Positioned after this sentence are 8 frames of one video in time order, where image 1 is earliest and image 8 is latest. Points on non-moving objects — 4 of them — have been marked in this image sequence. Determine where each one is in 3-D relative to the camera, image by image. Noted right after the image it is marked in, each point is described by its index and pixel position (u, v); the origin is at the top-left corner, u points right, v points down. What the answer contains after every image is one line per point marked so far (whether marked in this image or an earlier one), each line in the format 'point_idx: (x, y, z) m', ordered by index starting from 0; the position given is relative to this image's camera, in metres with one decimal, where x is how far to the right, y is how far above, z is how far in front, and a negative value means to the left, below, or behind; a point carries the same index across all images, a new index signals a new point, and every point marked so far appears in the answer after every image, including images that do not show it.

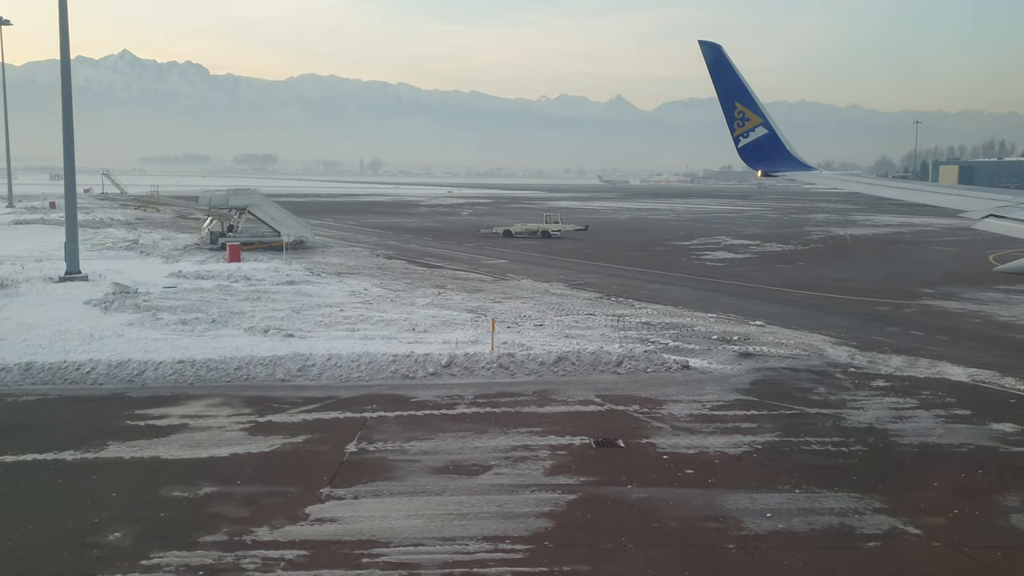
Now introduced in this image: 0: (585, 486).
0: (+0.8, -2.2, +10.1) m
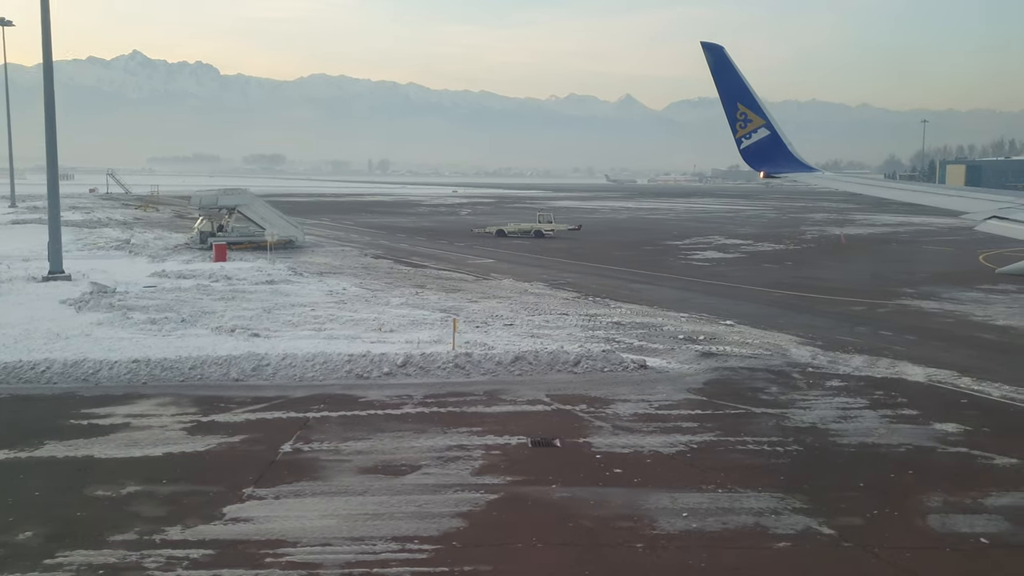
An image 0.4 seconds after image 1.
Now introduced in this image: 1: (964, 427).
0: (0.0, -2.2, +10.1) m
1: (+6.4, -2.0, +12.8) m
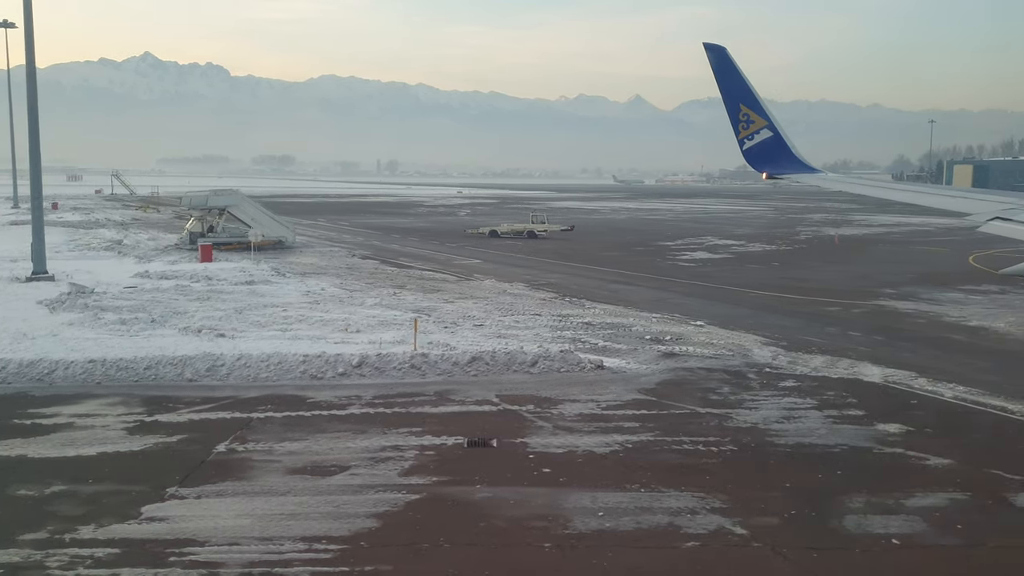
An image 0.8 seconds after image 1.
0: (-0.9, -2.2, +10.1) m
1: (+5.5, -2.0, +12.8) m
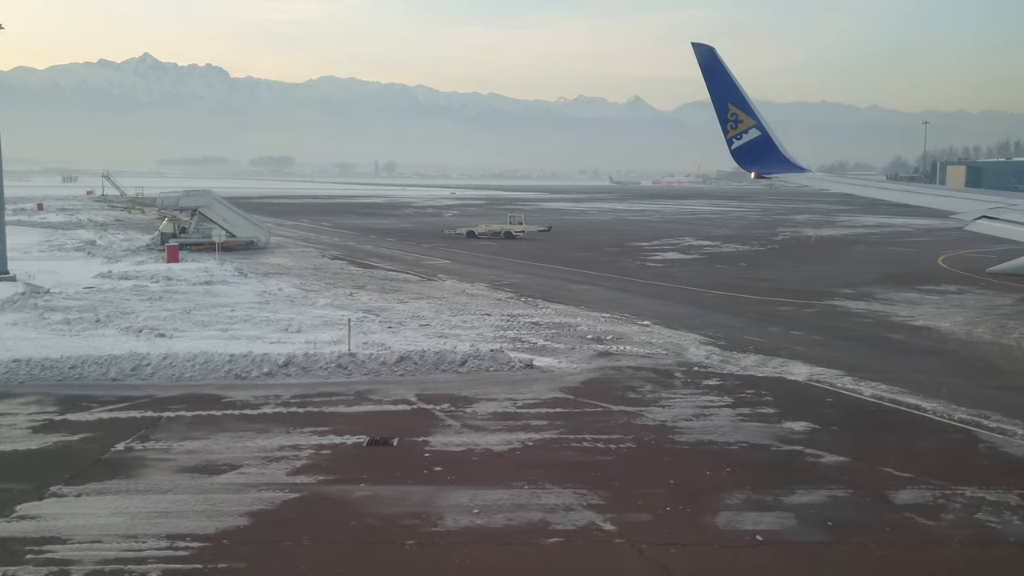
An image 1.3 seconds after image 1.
0: (-2.2, -2.2, +10.1) m
1: (+4.2, -1.9, +12.8) m
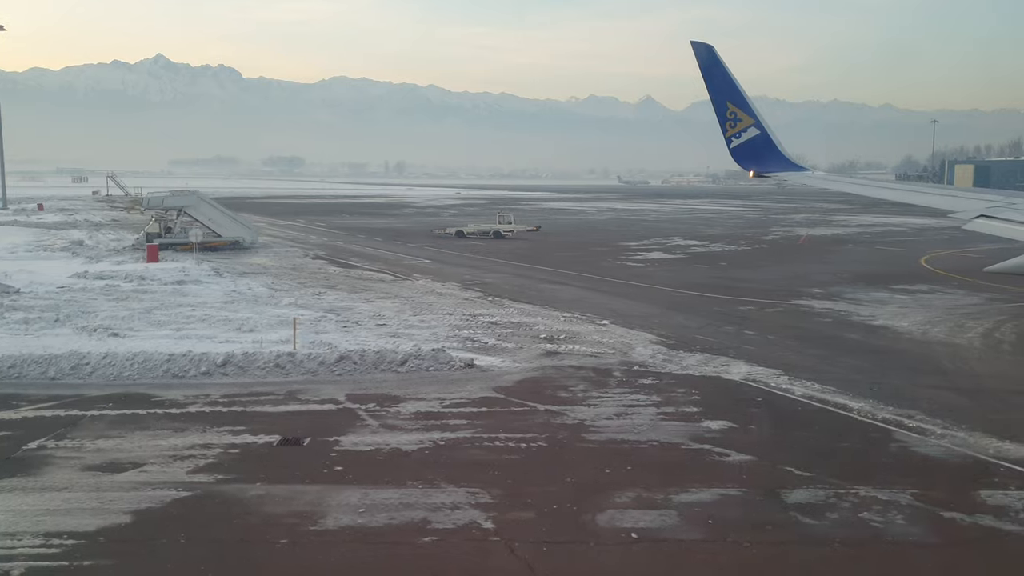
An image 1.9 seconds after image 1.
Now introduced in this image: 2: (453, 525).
0: (-3.3, -2.2, +10.1) m
1: (+3.1, -1.9, +12.8) m
2: (-0.6, -2.3, +8.9) m
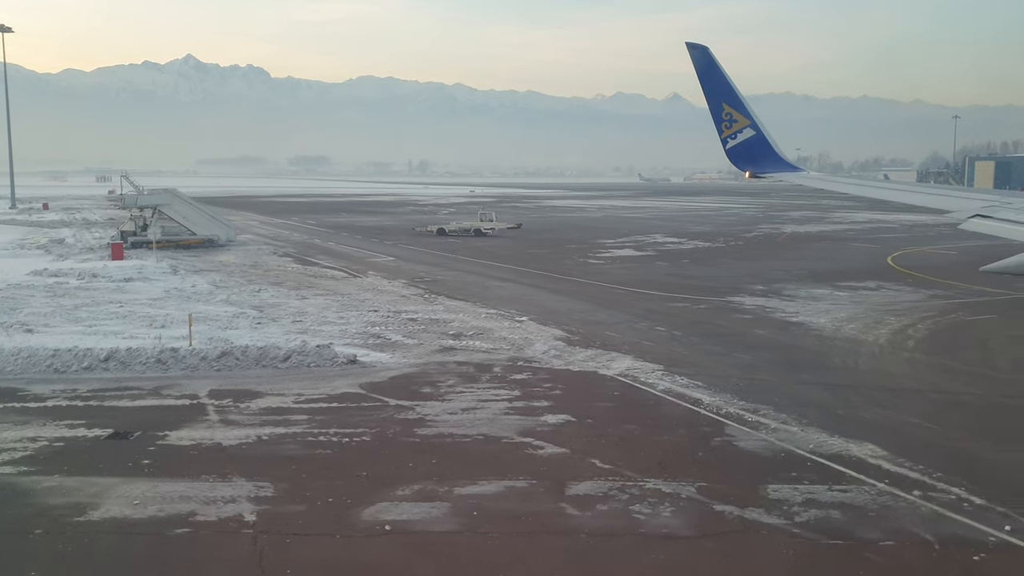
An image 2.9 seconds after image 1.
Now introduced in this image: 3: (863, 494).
0: (-5.7, -2.1, +10.3) m
1: (+0.8, -1.9, +12.9) m
2: (-2.9, -2.3, +9.0) m
3: (+3.8, -2.2, +9.9) m
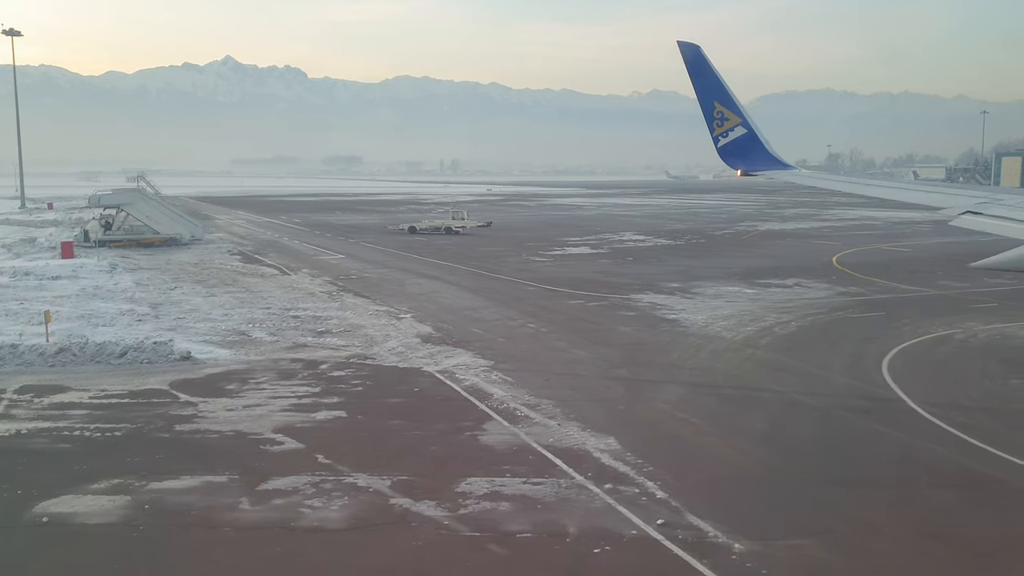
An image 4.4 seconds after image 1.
0: (-9.1, -2.1, +10.6) m
1: (-2.5, -1.8, +13.0) m
2: (-6.4, -2.2, +9.3) m
3: (+0.4, -2.2, +10.0) m
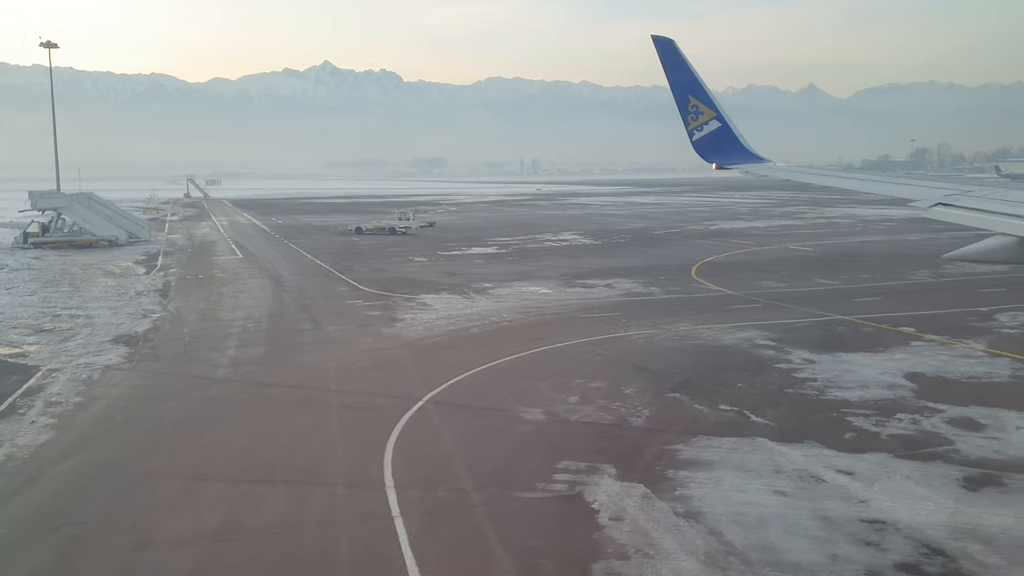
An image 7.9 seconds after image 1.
0: (-16.7, -2.1, +11.9) m
1: (-10.0, -1.8, +13.8) m
2: (-14.1, -2.3, +10.4) m
3: (-7.3, -2.2, +10.6) m
